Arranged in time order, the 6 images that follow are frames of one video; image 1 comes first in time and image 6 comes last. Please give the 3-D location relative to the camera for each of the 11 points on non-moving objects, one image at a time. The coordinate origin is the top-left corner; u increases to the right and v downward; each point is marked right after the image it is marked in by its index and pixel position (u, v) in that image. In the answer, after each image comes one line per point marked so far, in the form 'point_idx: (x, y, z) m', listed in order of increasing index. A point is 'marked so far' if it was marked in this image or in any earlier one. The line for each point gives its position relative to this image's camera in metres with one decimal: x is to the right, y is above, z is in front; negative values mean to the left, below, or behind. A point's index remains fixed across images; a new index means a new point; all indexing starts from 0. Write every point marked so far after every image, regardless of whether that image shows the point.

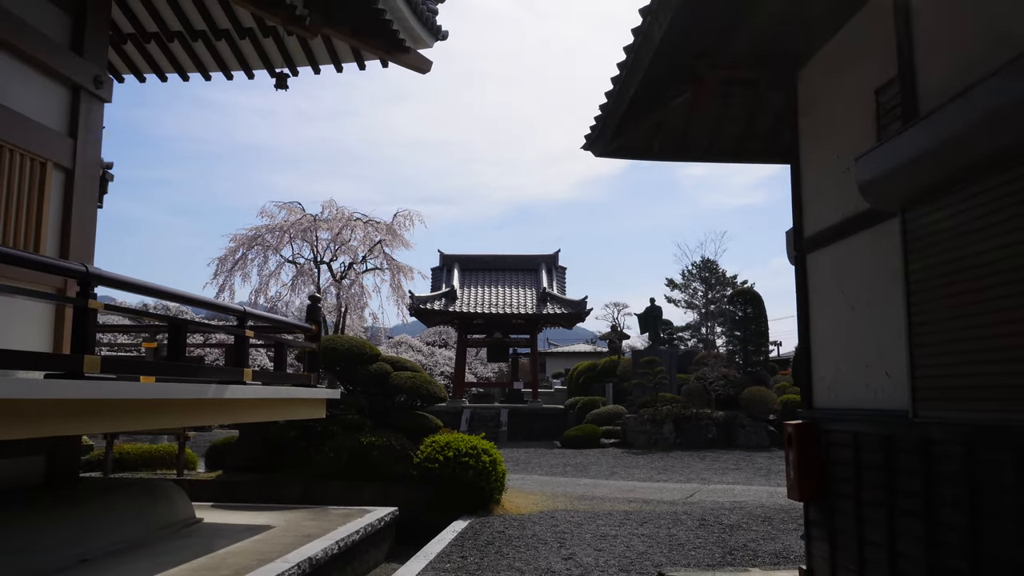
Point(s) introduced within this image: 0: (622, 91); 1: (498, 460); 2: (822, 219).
0: (+0.3, +0.6, +4.2) m
1: (-0.1, -1.0, +8.0) m
2: (+0.8, +0.2, +3.8) m
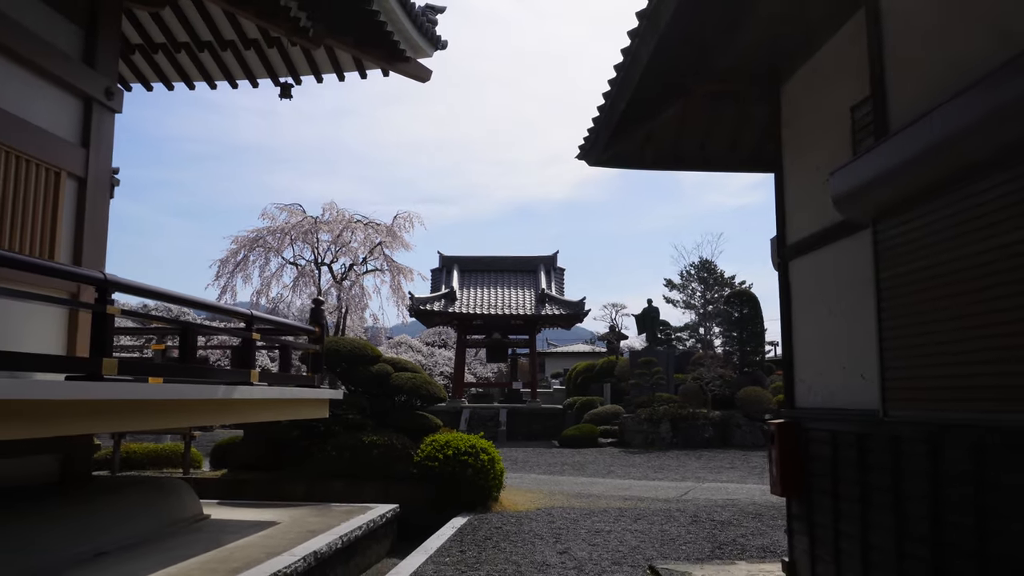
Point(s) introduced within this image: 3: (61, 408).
0: (+0.3, +0.6, +4.4) m
1: (-0.1, -1.0, +8.2) m
2: (+0.8, +0.2, +4.0) m
3: (-1.2, -0.3, +3.7) m
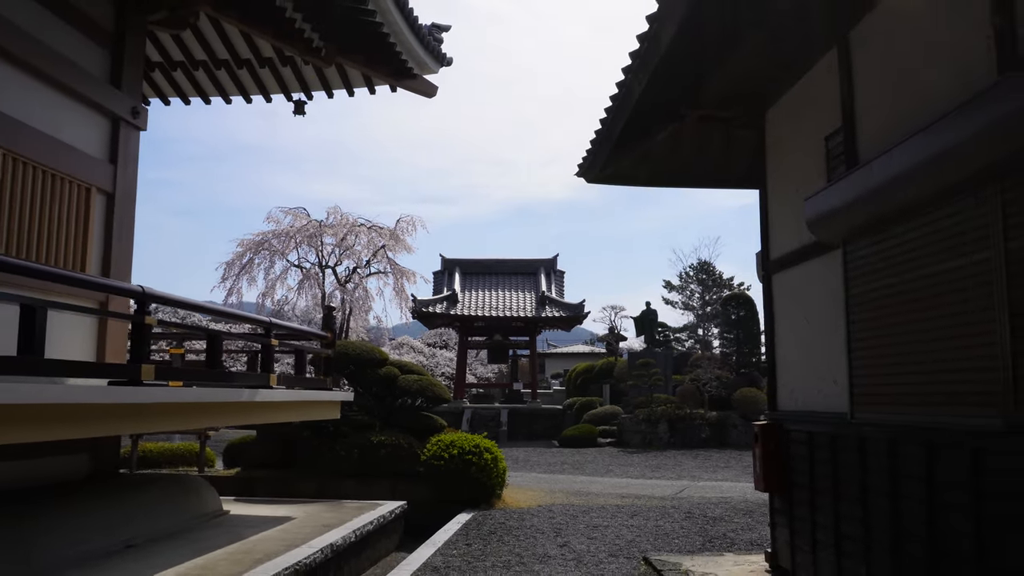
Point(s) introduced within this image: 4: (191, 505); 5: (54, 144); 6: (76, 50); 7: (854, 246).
0: (+0.3, +0.5, +4.7) m
1: (-0.1, -1.0, +8.6) m
2: (+0.8, +0.1, +4.3) m
3: (-1.2, -0.3, +4.1) m
4: (-1.3, -0.9, +5.8) m
5: (-1.6, +0.5, +5.2) m
6: (-1.7, +0.9, +5.5) m
7: (+0.8, +0.1, +3.6) m
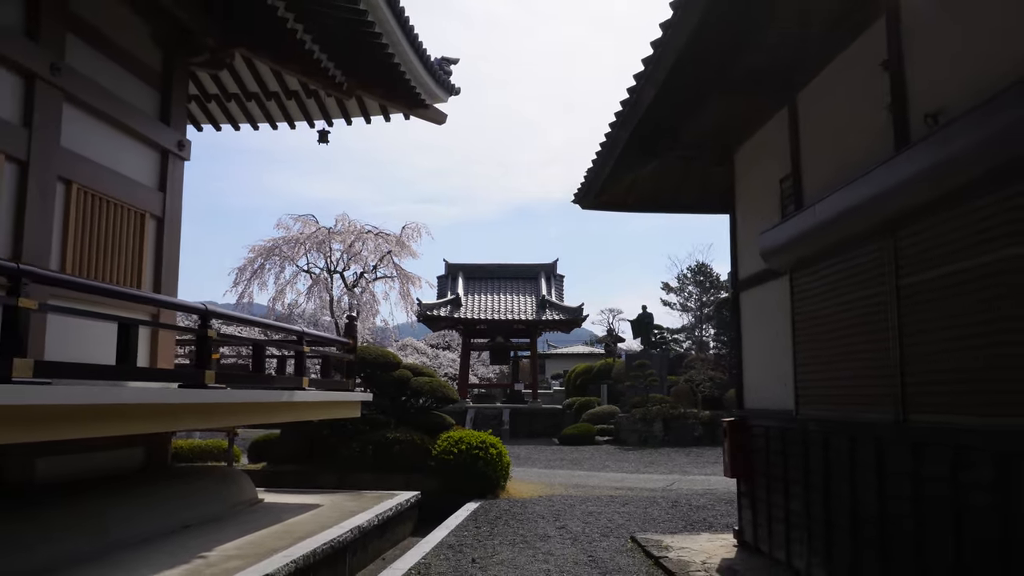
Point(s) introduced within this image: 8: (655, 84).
0: (+0.3, +0.5, +5.5) m
1: (-0.1, -1.1, +9.3) m
2: (+0.8, +0.1, +5.0) m
3: (-1.2, -0.4, +4.8) m
4: (-1.3, -1.0, +6.6) m
5: (-1.6, +0.5, +5.9) m
6: (-1.7, +0.9, +6.2) m
7: (+0.9, 0.0, +4.3) m
8: (+0.4, +0.6, +4.3) m
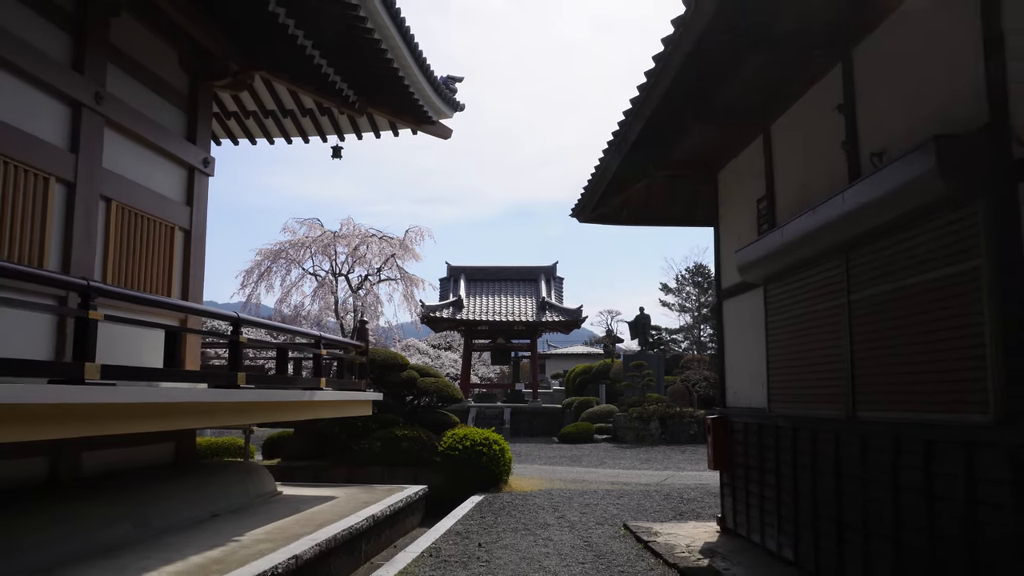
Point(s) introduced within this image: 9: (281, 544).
0: (+0.3, +0.4, +6.0) m
1: (0.0, -1.1, +9.8) m
2: (+0.9, 0.0, +5.5) m
3: (-1.2, -0.4, +5.3) m
4: (-1.3, -1.0, +7.1) m
5: (-1.6, +0.4, +6.4) m
6: (-1.6, +0.8, +6.7) m
7: (+0.9, 0.0, +4.8) m
8: (+0.4, +0.6, +4.8) m
9: (-0.8, -0.9, +5.2) m
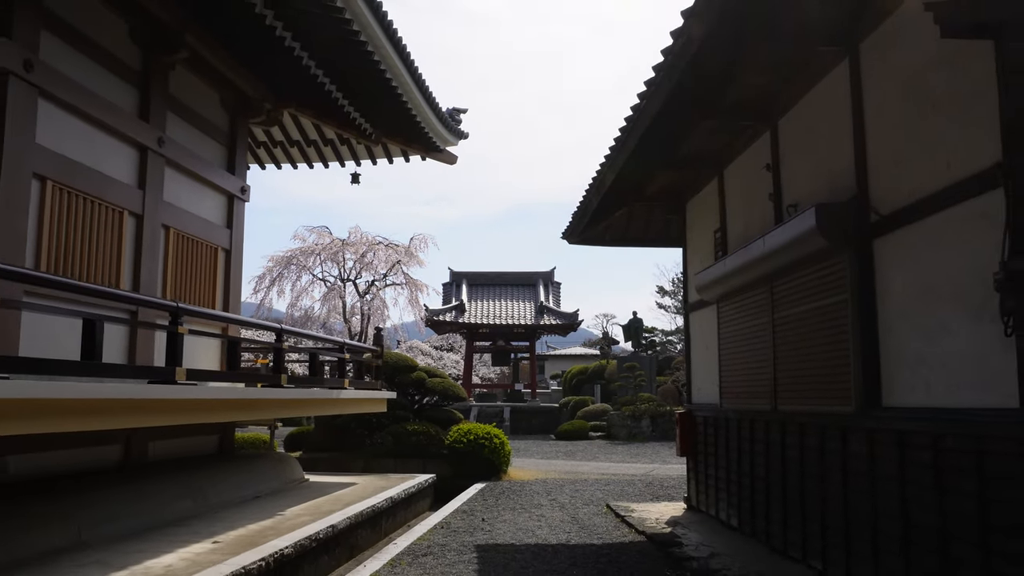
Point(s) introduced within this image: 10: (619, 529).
0: (+0.3, +0.4, +7.0) m
1: (0.0, -1.2, +10.8) m
2: (+0.8, 0.0, +6.5) m
3: (-1.2, -0.5, +6.3) m
4: (-1.3, -1.1, +8.1) m
5: (-1.6, +0.4, +7.4) m
6: (-1.7, +0.8, +7.7) m
7: (+0.9, -0.1, +5.8) m
8: (+0.4, +0.5, +5.8) m
9: (-0.9, -1.0, +6.2) m
10: (+0.5, -1.0, +6.0) m
